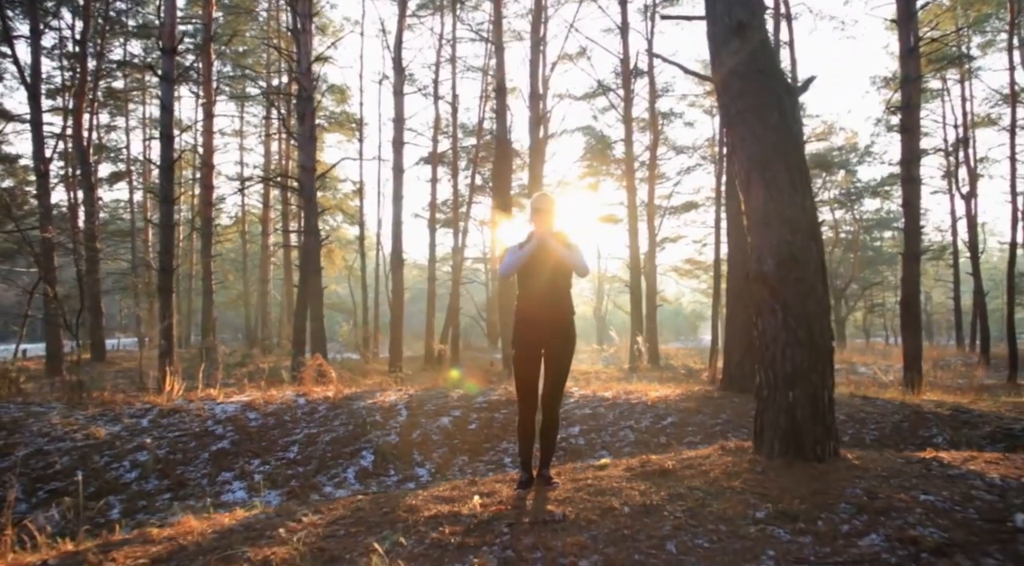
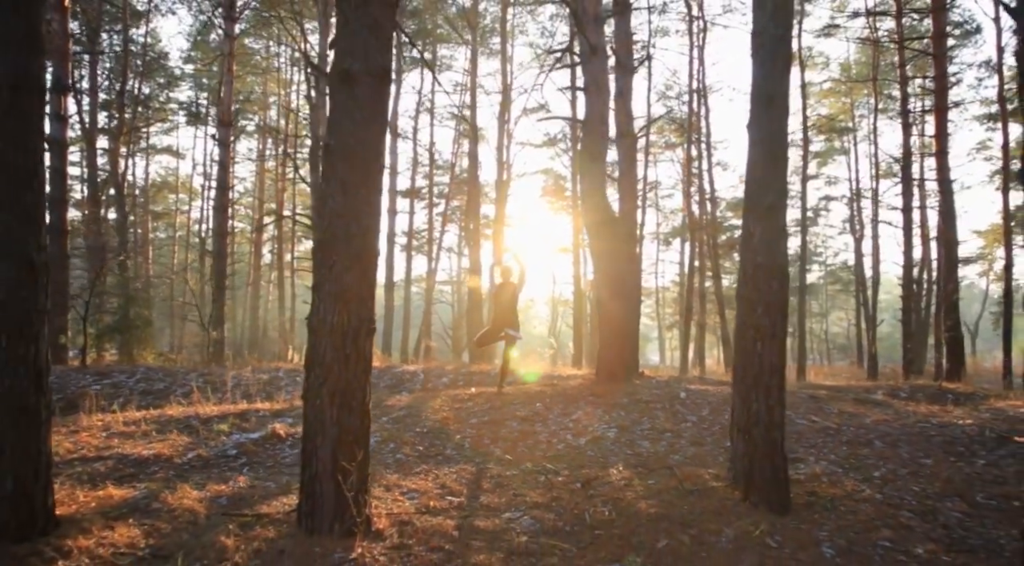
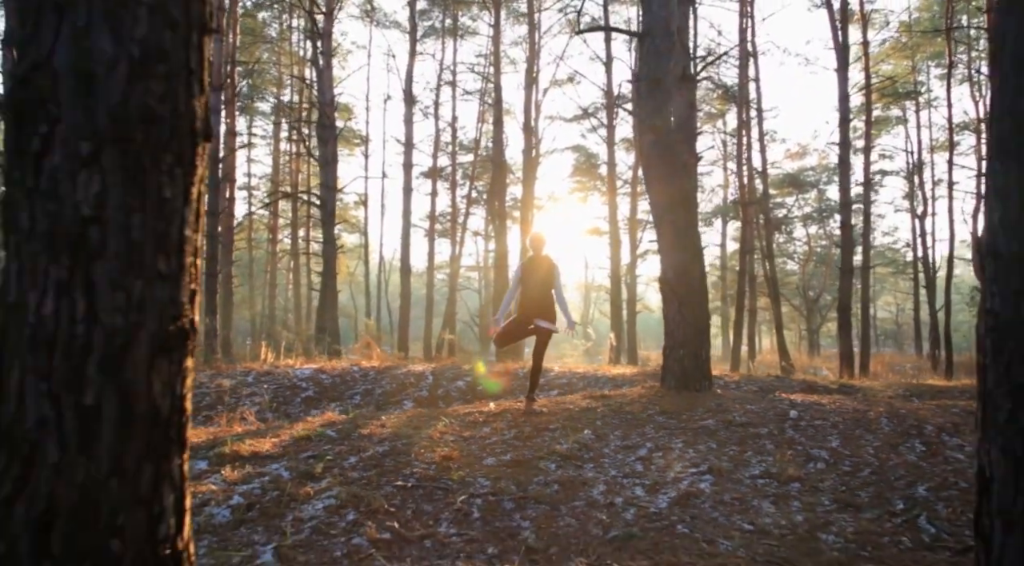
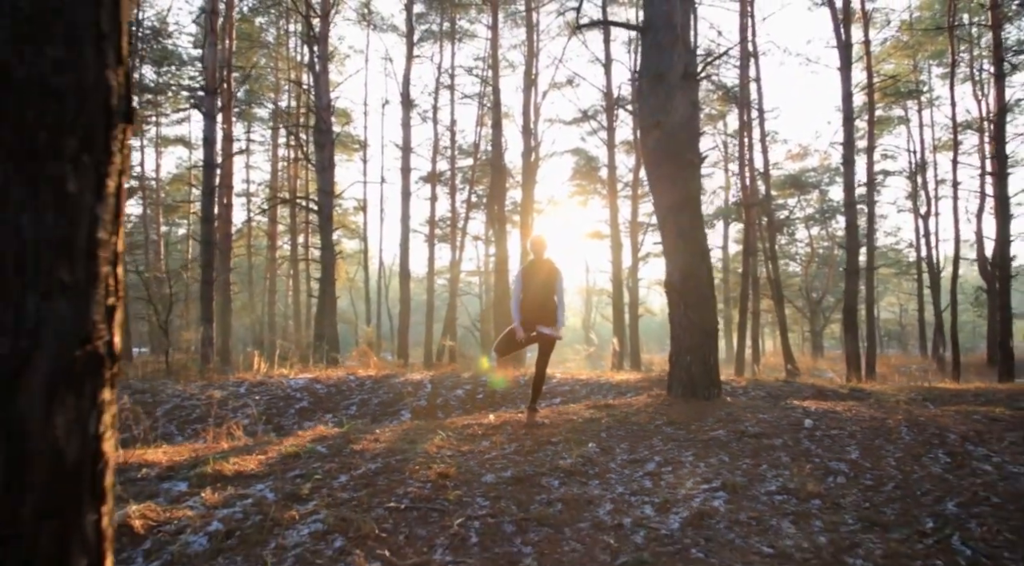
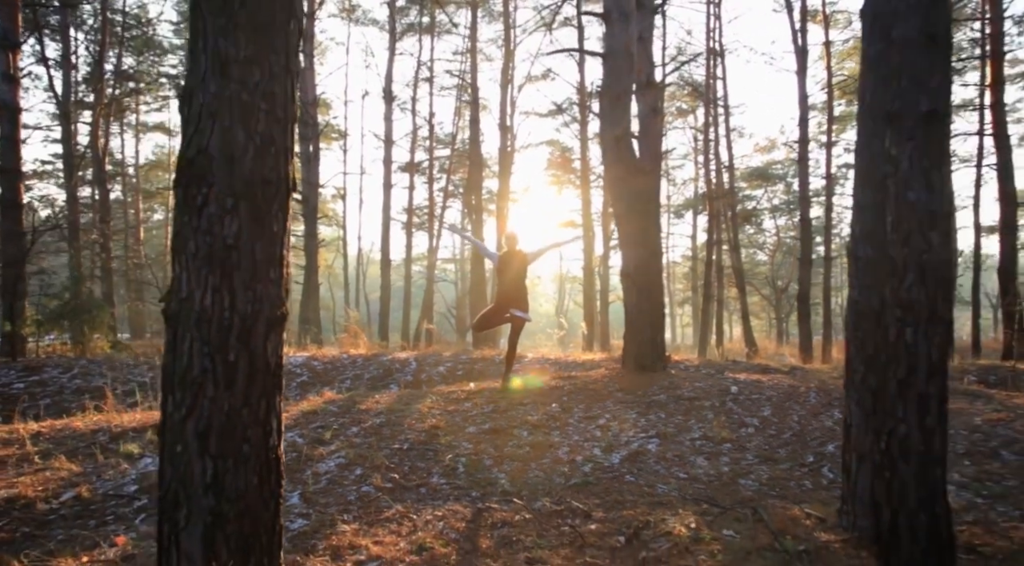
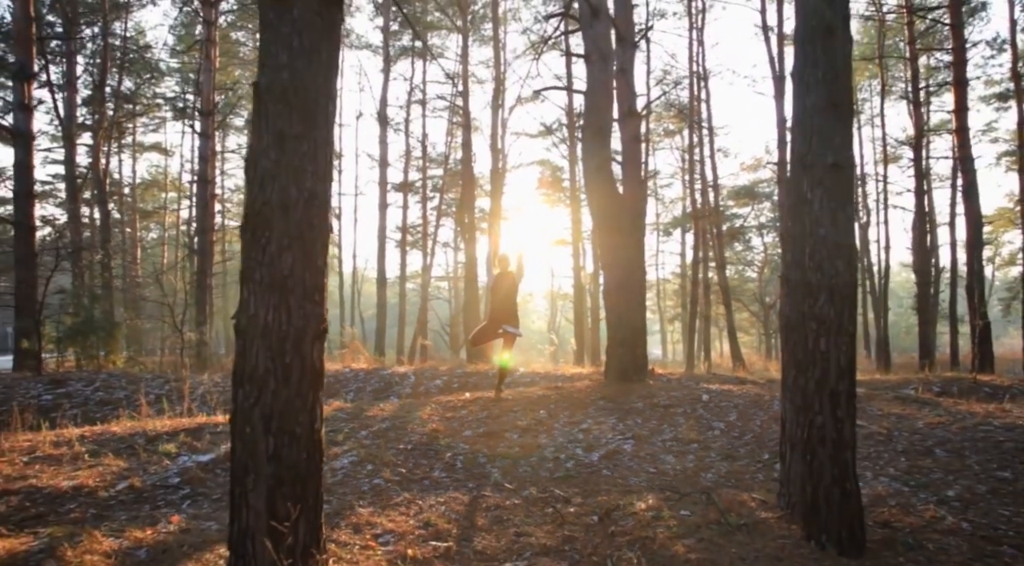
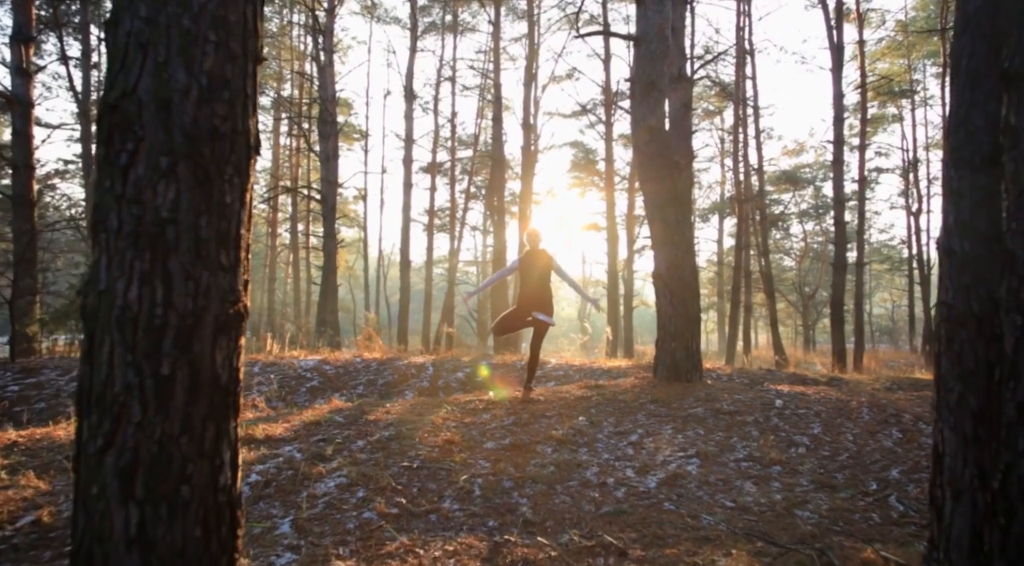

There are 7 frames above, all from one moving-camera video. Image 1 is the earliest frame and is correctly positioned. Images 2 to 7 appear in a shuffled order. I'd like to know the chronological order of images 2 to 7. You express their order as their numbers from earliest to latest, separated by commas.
4, 3, 7, 5, 6, 2
